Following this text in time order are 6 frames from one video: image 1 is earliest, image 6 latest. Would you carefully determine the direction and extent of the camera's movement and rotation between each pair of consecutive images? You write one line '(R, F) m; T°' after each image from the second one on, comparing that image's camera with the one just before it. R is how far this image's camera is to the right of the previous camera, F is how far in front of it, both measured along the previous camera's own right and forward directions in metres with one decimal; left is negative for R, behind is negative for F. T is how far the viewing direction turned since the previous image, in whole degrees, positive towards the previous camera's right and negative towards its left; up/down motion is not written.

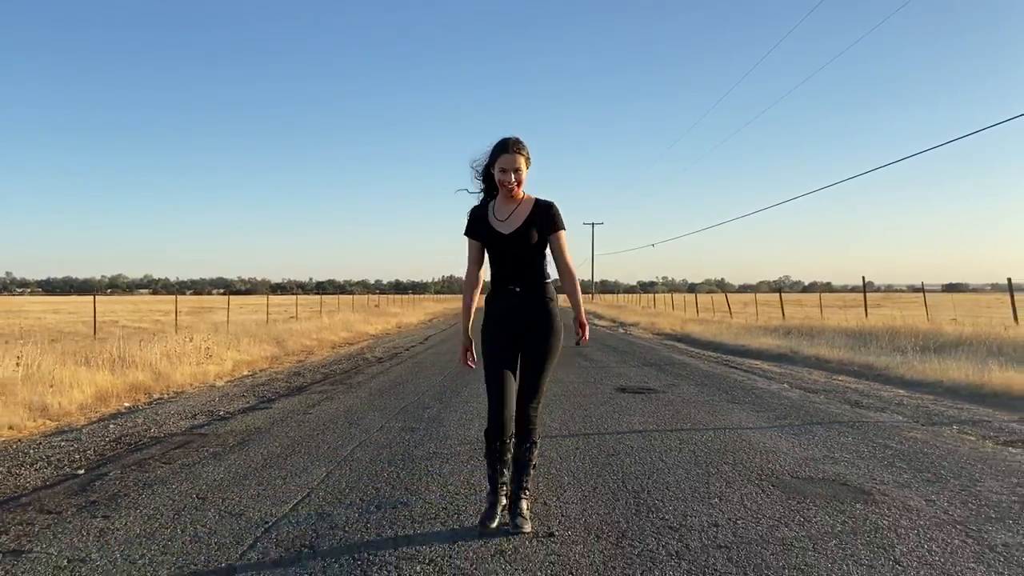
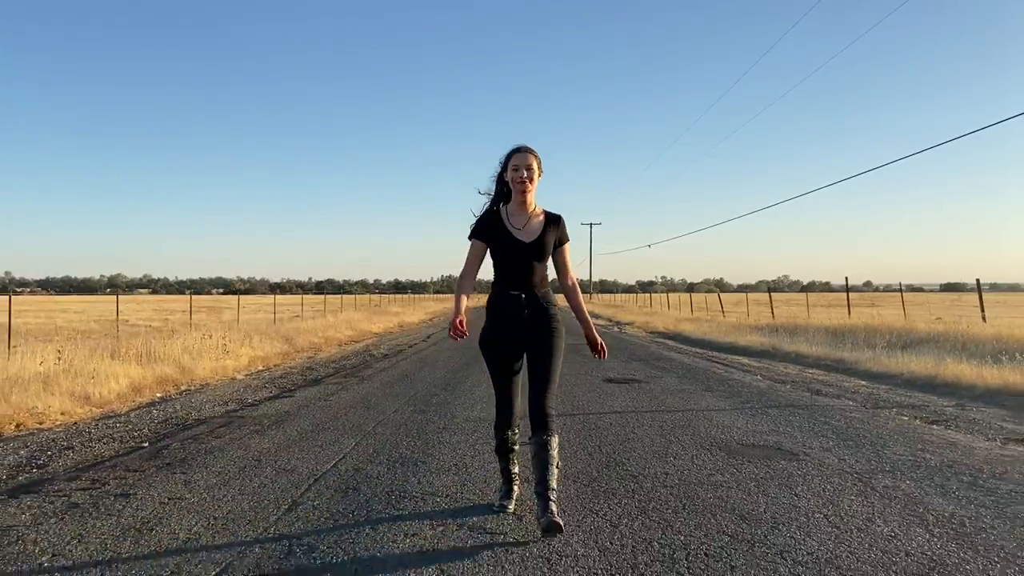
(0.0, -1.0) m; 0°
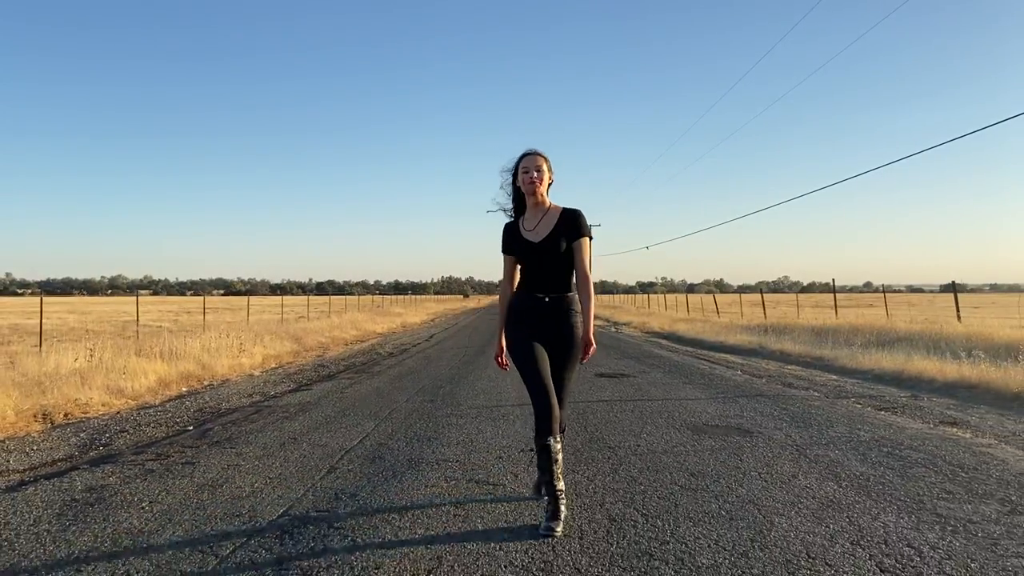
(0.0, -1.0) m; 0°
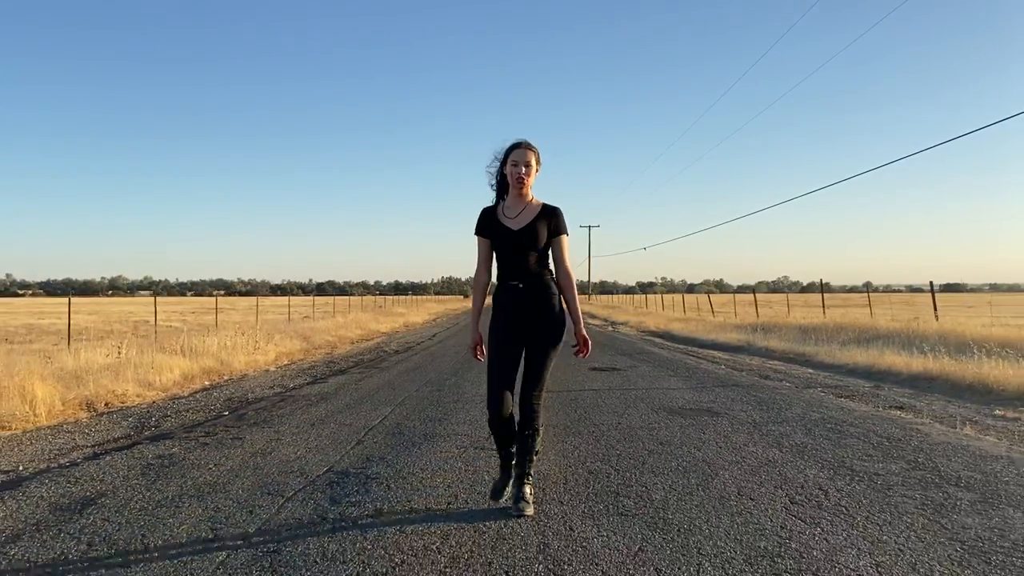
(0.0, -1.0) m; 0°
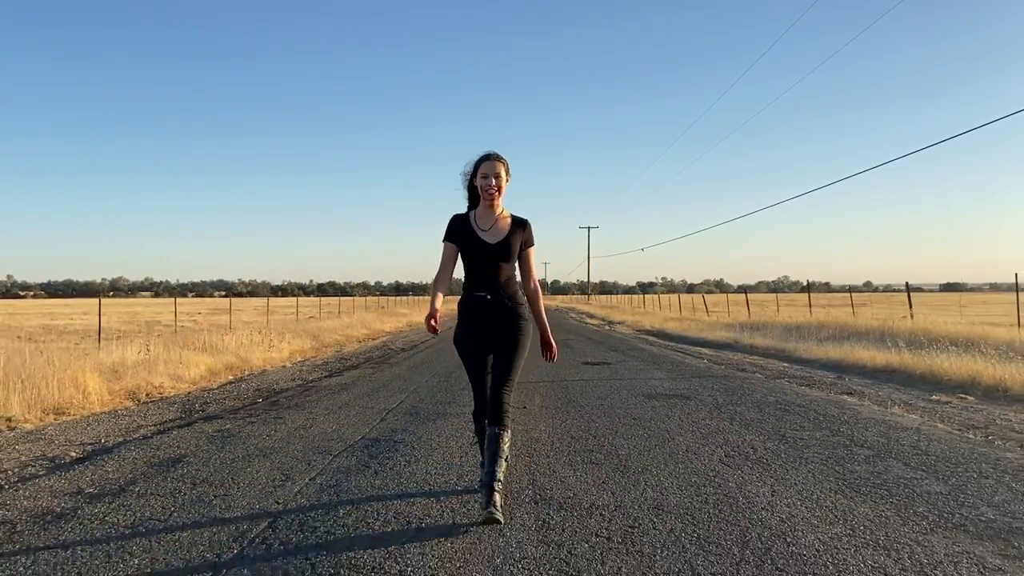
(0.0, -1.2) m; 0°
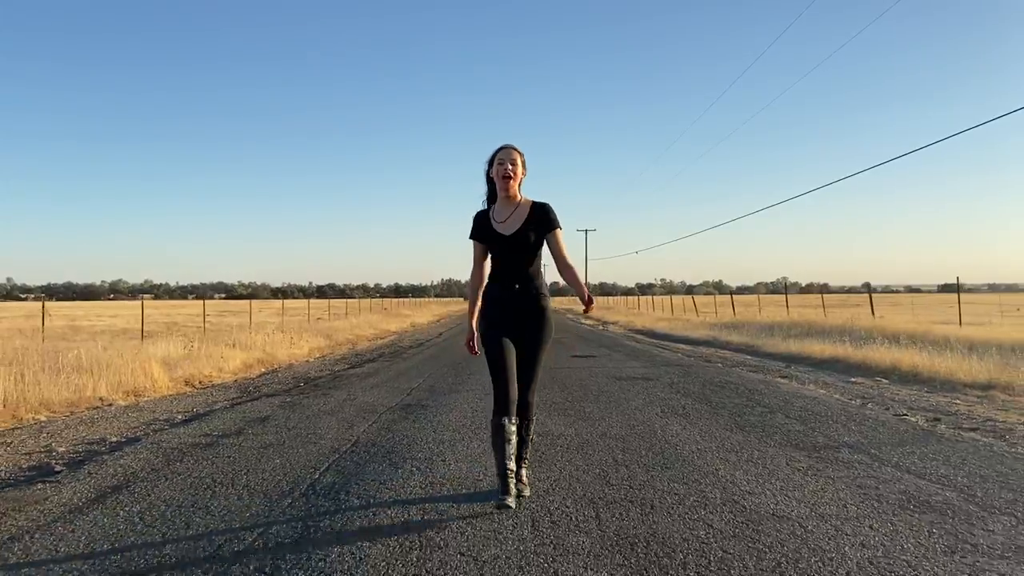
(0.0, -2.1) m; 0°
